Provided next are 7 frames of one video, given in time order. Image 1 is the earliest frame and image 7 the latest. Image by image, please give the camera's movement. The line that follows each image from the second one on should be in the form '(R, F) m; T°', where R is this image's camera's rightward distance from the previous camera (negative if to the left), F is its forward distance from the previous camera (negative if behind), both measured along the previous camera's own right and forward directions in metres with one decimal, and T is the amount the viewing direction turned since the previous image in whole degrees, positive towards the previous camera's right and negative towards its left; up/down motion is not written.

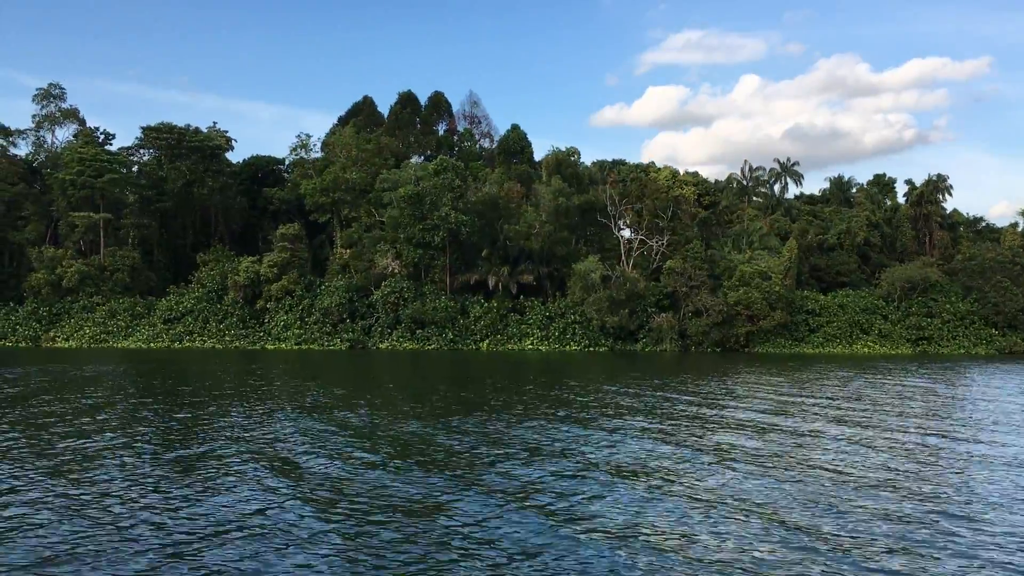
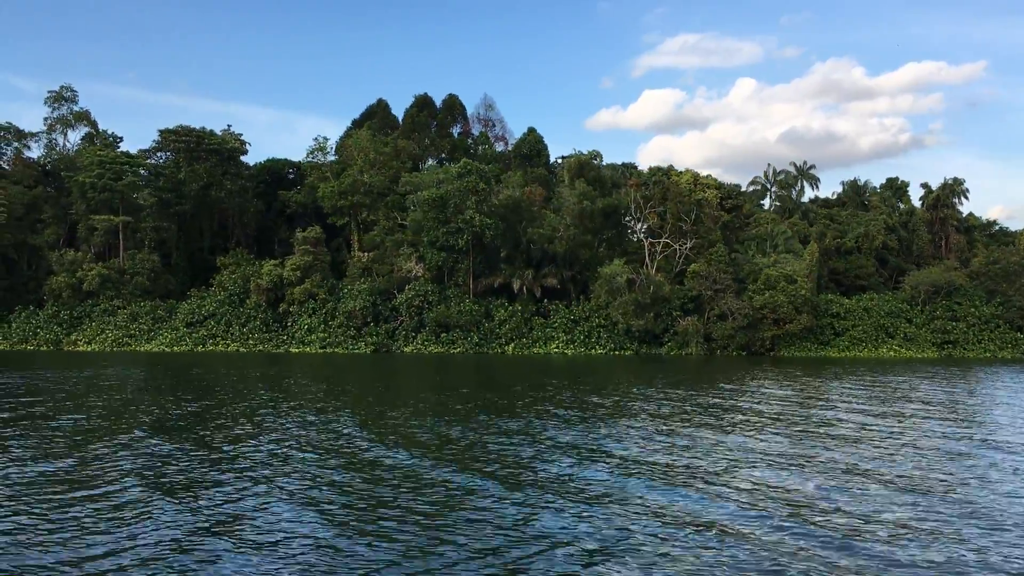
(-1.4, +0.1) m; 0°
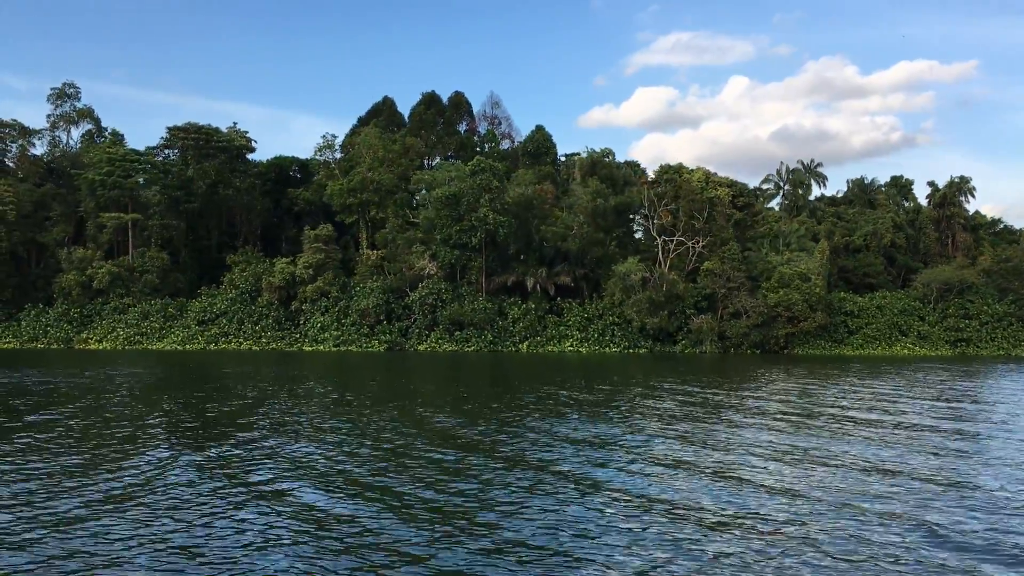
(-1.0, +0.1) m; 0°
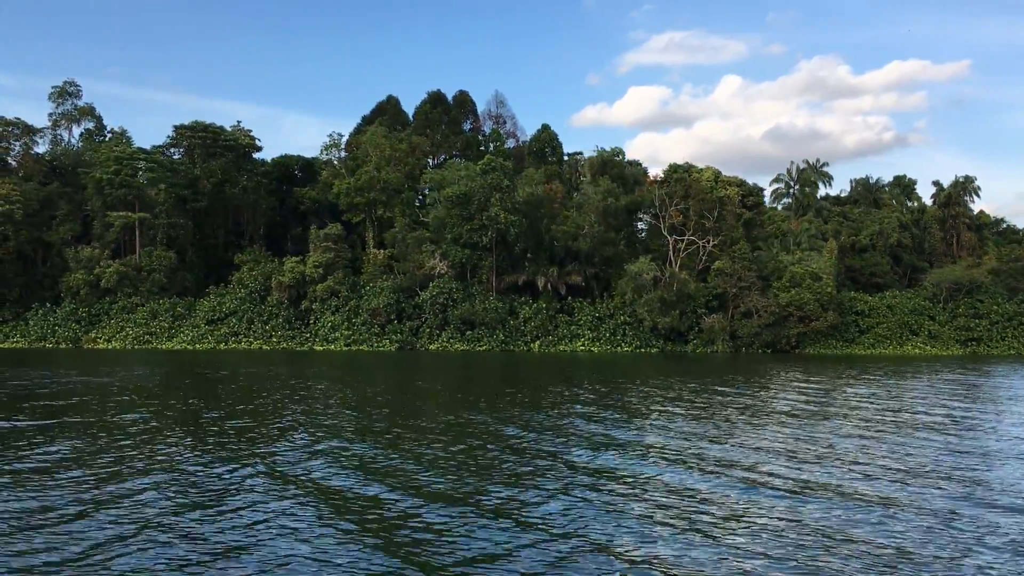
(-0.8, +0.1) m; 0°
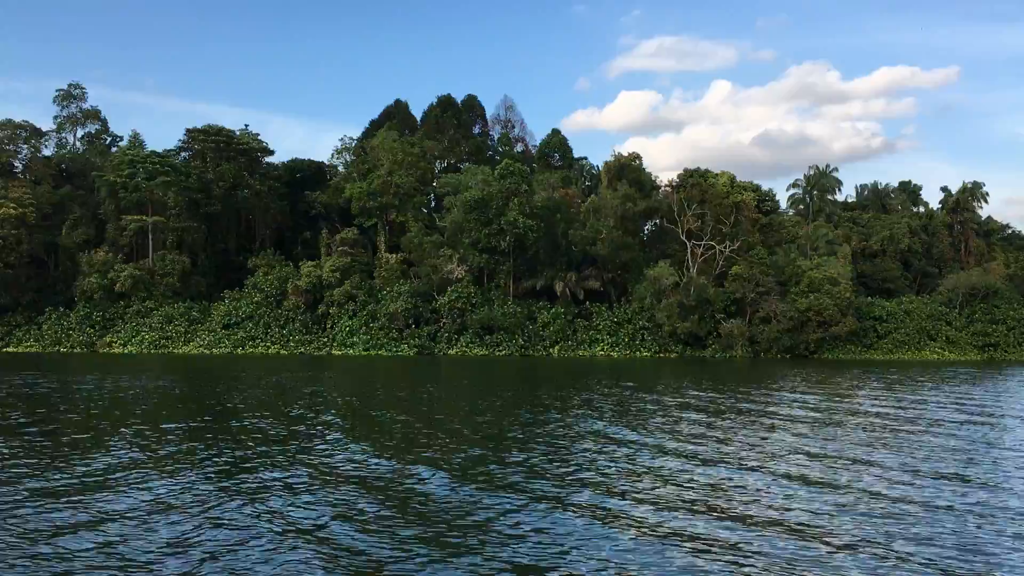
(-1.3, +0.1) m; 0°
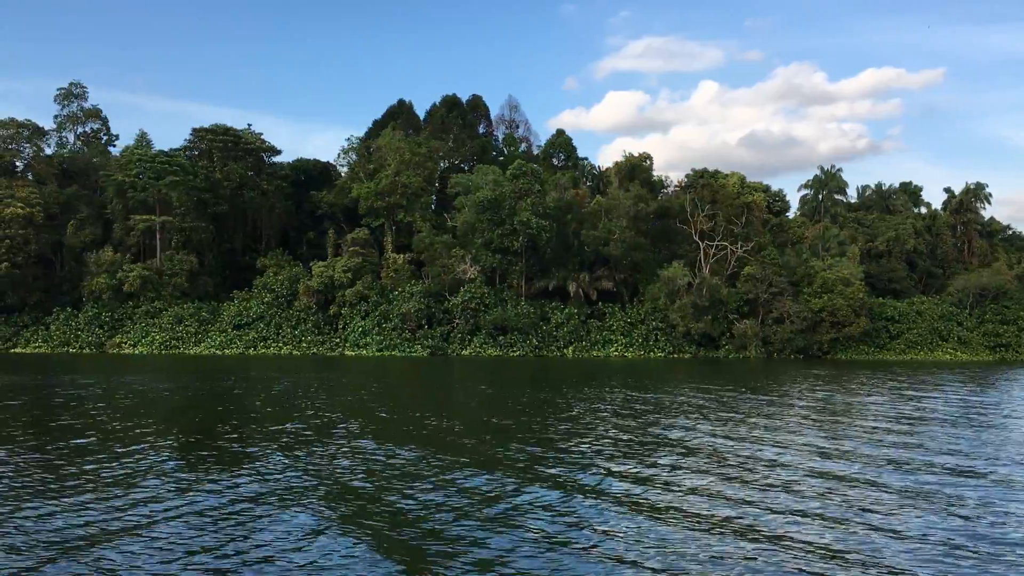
(-1.1, +0.1) m; +1°
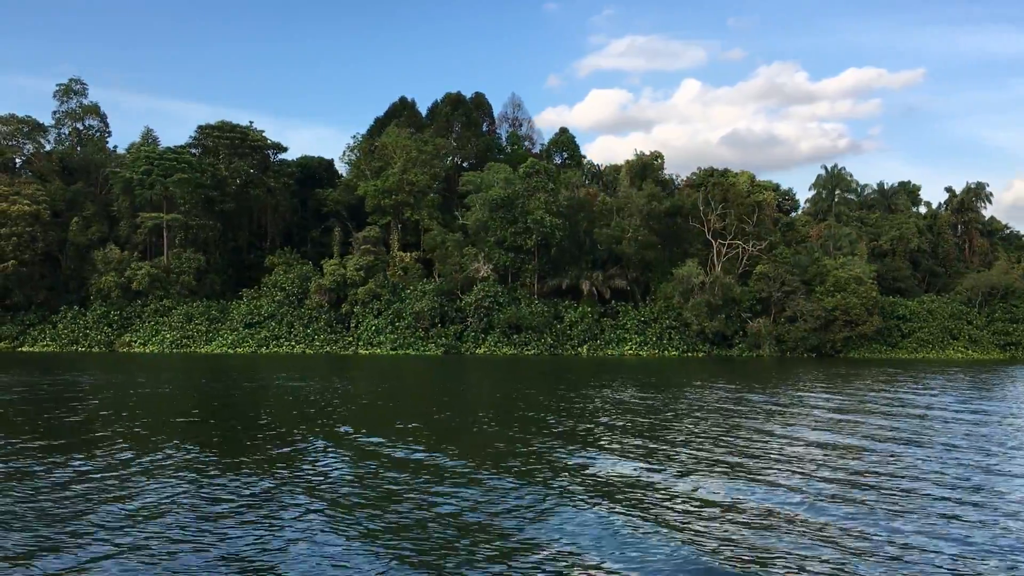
(-1.3, +0.1) m; +1°
